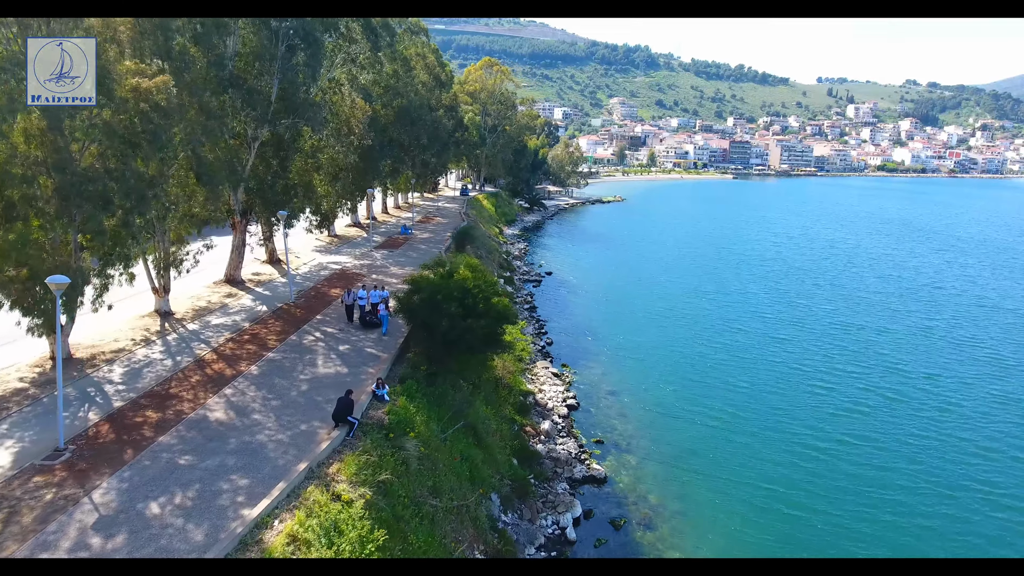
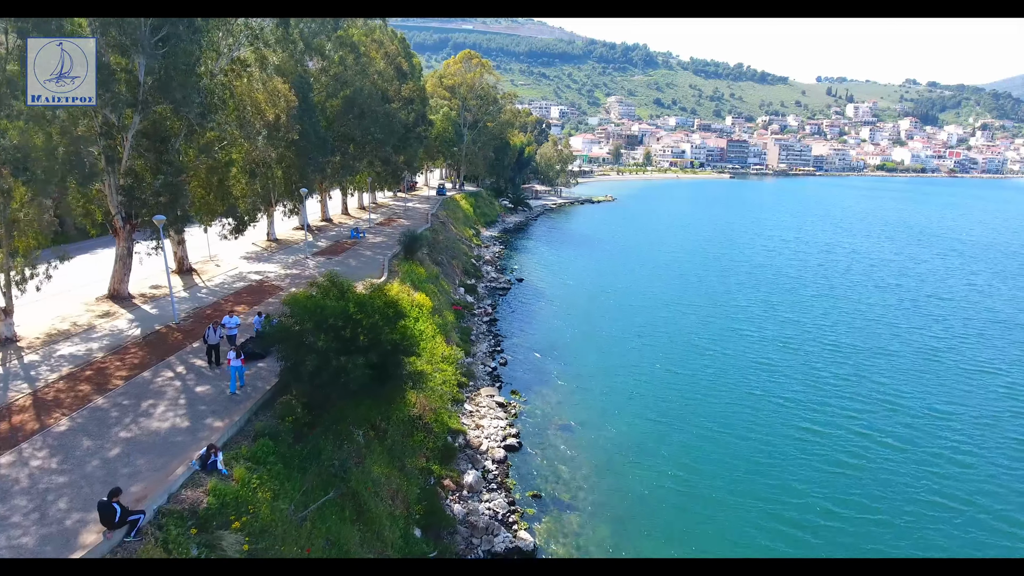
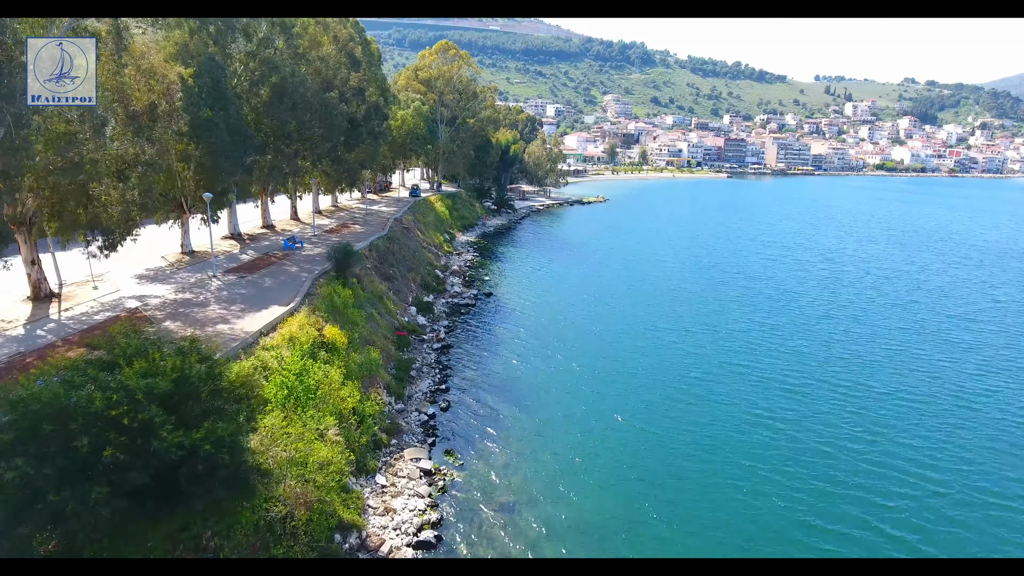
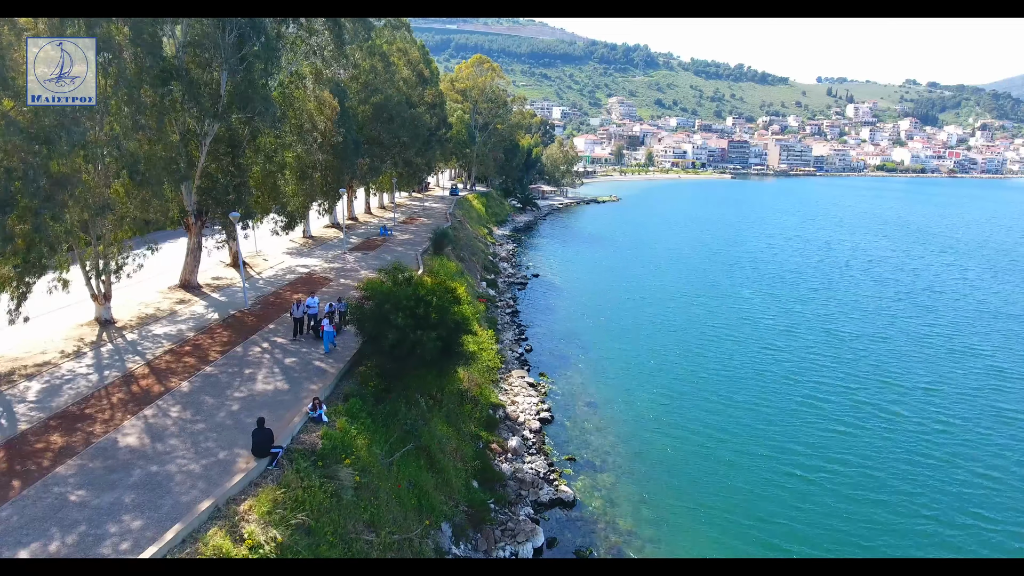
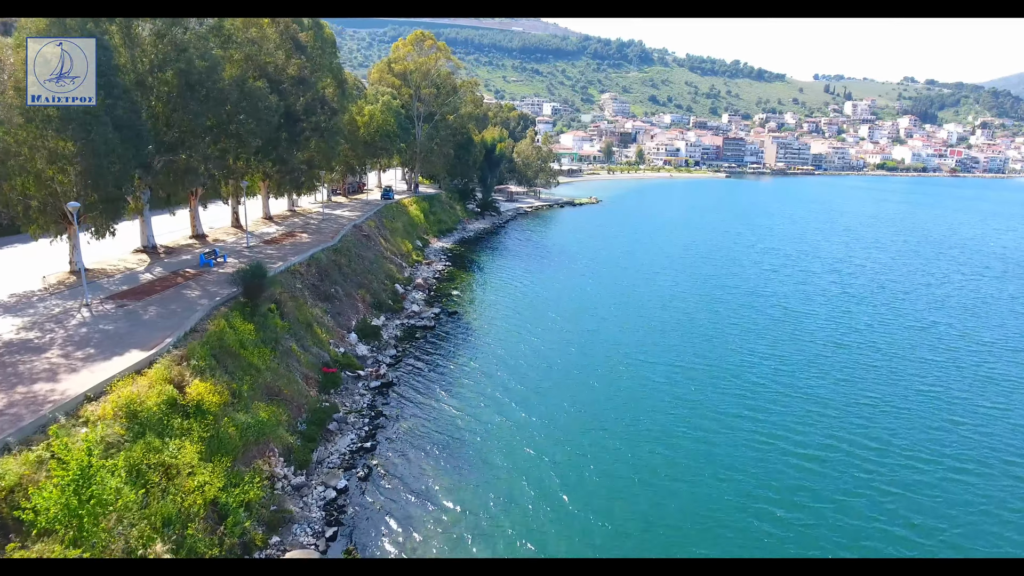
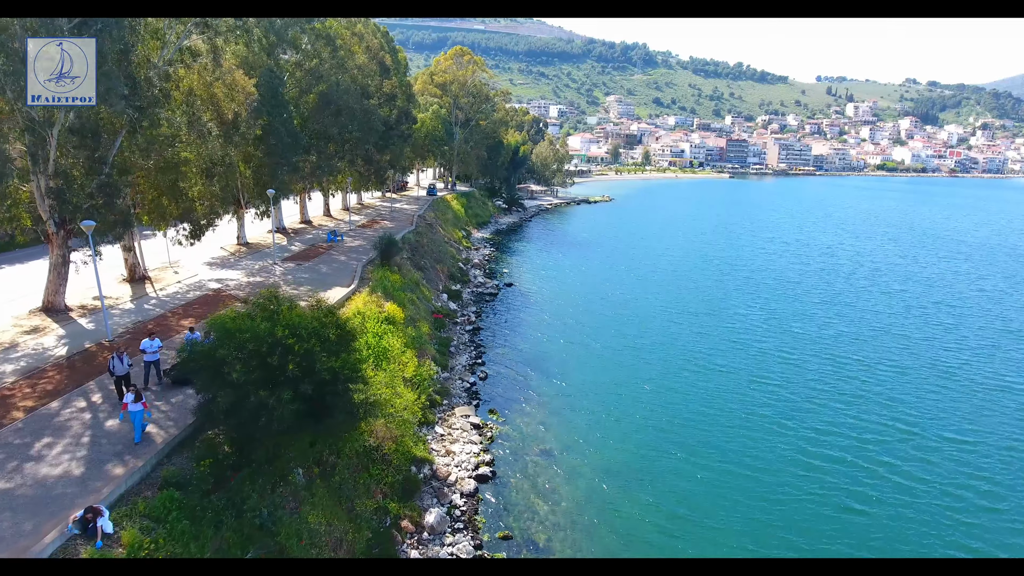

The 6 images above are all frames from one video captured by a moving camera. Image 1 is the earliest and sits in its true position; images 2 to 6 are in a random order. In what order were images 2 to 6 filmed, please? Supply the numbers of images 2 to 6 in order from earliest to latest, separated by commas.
4, 2, 6, 3, 5
